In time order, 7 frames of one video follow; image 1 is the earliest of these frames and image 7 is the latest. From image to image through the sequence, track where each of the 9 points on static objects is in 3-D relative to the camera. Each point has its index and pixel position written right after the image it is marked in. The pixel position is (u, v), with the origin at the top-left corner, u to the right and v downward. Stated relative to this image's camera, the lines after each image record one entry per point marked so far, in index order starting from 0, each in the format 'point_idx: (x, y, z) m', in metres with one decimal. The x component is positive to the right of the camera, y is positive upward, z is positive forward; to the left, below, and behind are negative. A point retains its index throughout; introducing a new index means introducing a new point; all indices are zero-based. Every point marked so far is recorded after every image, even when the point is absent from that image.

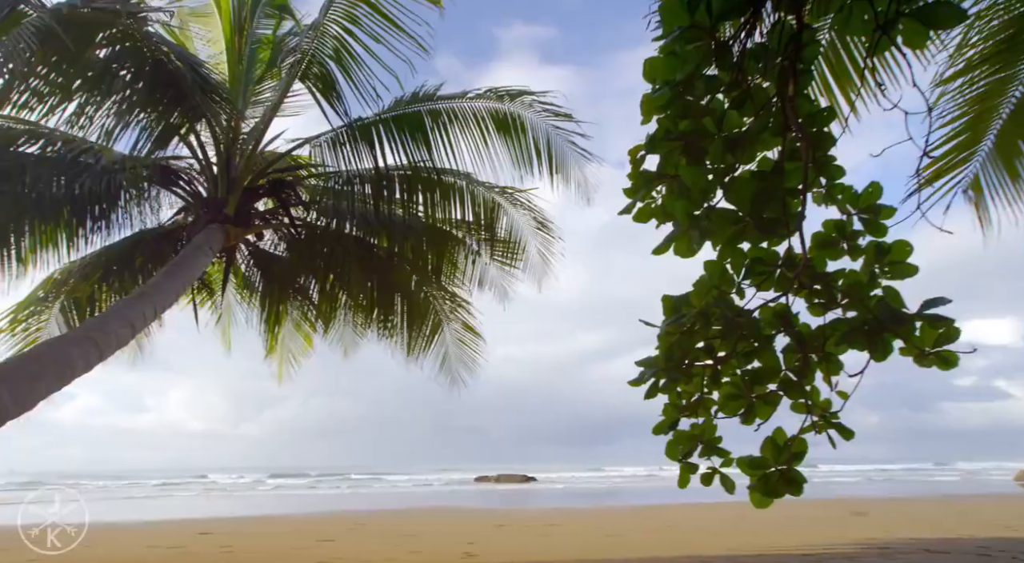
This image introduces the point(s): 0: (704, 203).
0: (+0.5, +0.2, +2.0) m
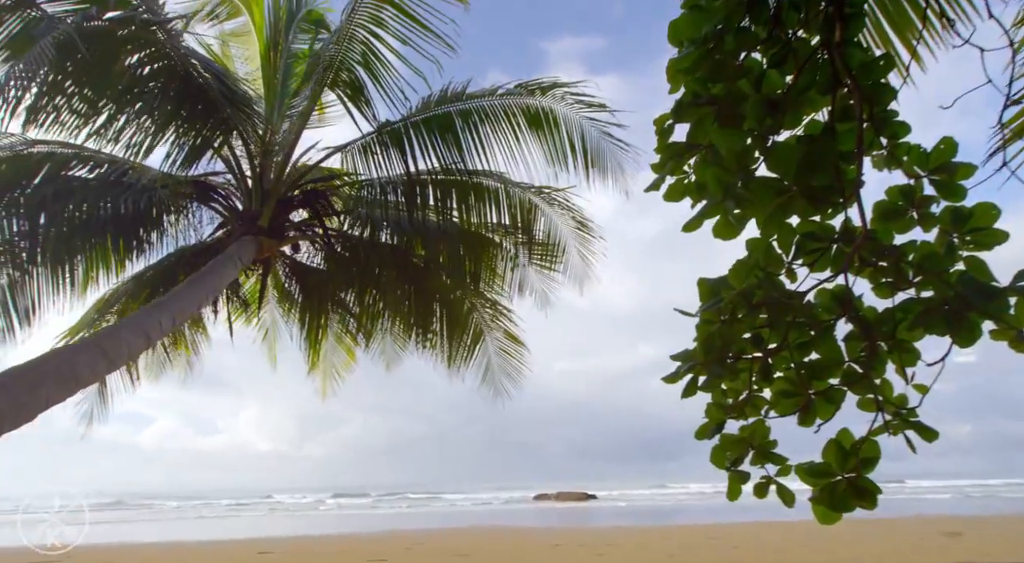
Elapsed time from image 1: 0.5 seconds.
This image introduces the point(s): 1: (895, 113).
0: (+0.6, +0.3, +1.8) m
1: (+1.0, +0.4, +1.8) m
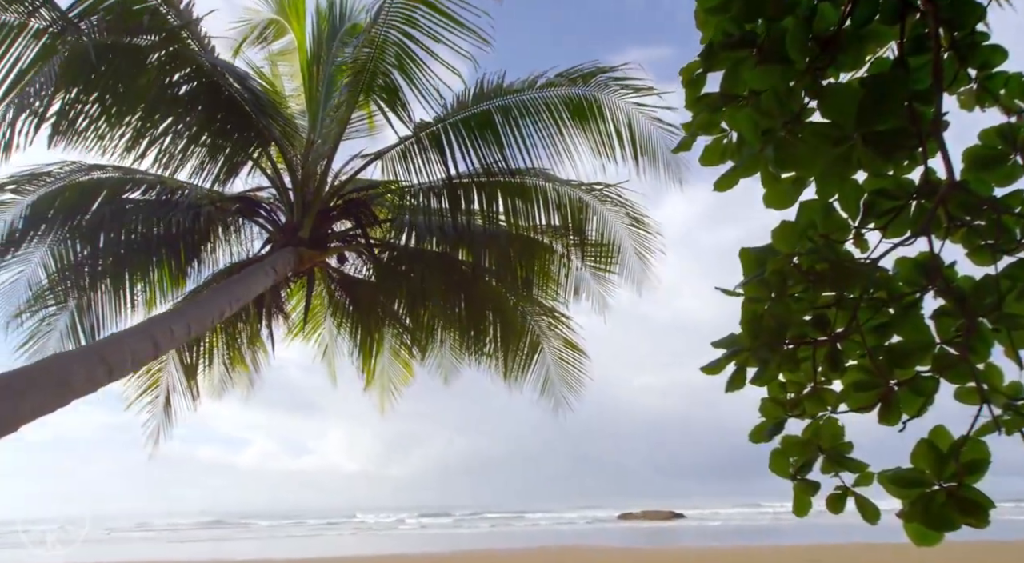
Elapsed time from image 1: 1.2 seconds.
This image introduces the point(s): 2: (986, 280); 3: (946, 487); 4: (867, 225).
0: (+0.6, +0.3, +1.5) m
1: (+1.0, +0.5, +1.5) m
2: (+0.9, 0.0, +1.4) m
3: (+0.8, -0.4, +1.3) m
4: (+0.7, +0.1, +1.5) m
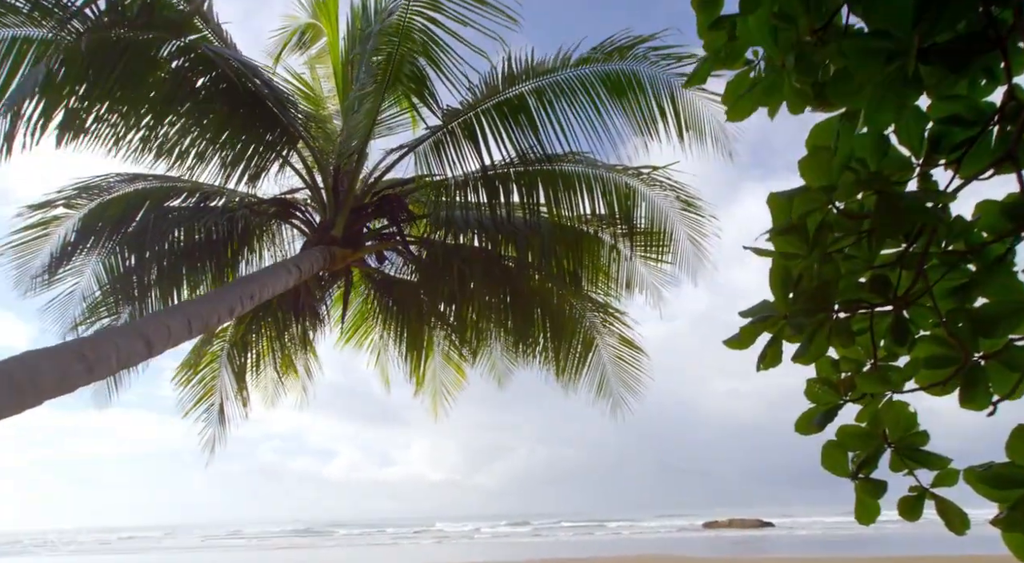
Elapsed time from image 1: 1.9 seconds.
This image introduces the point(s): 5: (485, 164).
0: (+0.5, +0.4, +1.2) m
1: (+0.9, +0.6, +1.2) m
2: (+0.9, +0.1, +1.1) m
3: (+0.7, -0.3, +1.0) m
4: (+0.7, +0.2, +1.2) m
5: (-0.2, +0.6, +3.7) m
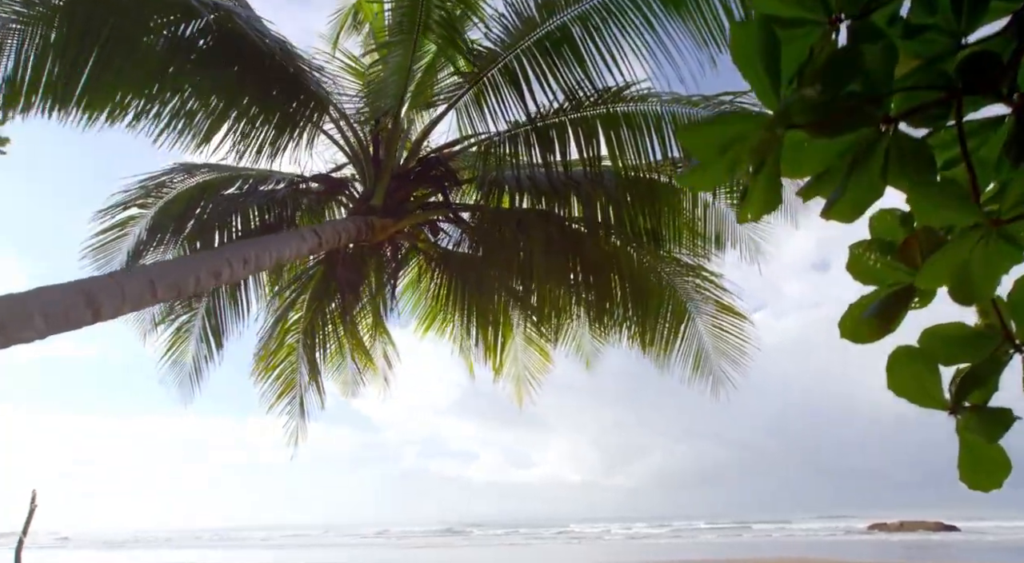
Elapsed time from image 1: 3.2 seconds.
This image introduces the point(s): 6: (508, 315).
0: (+0.3, +0.6, +0.7) m
1: (+0.7, +0.8, +0.6) m
2: (+0.6, +0.3, +0.5) m
3: (+0.5, 0.0, +0.4) m
4: (+0.5, +0.4, +0.6) m
5: (+0.1, +0.8, +3.3) m
6: (0.0, -0.2, +4.3) m
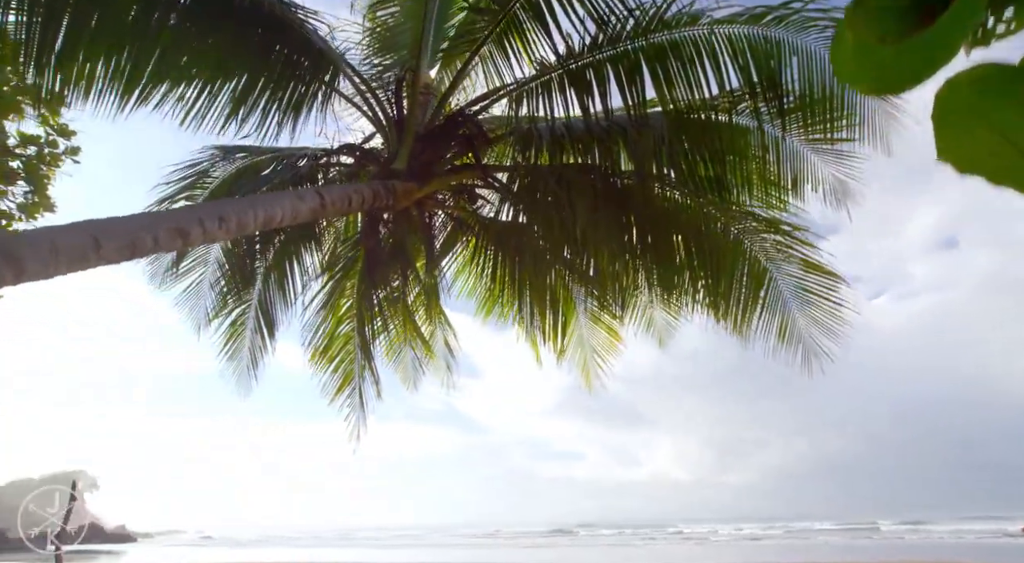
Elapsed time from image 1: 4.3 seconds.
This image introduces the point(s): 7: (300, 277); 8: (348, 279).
0: (+0.1, +0.8, +0.3) m
1: (+0.4, +1.0, +0.1) m
2: (+0.4, +0.5, 0.0) m
3: (+0.3, +0.1, 0.0) m
4: (+0.2, +0.6, +0.2) m
5: (+0.2, +0.9, +2.9) m
6: (+0.3, 0.0, +3.9) m
7: (-1.2, 0.0, +4.2) m
8: (-1.0, 0.0, +4.3) m
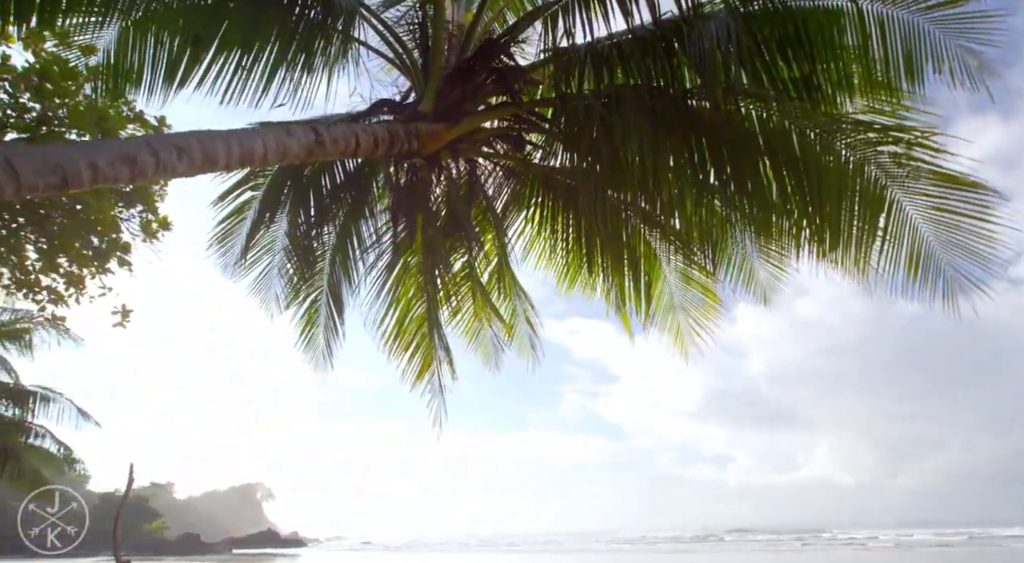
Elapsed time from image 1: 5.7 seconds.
0: (-0.3, +1.0, -0.1) m
1: (0.0, +1.2, -0.3) m
2: (0.0, +0.7, -0.4) m
3: (-0.2, +0.3, -0.5) m
4: (-0.2, +0.8, -0.2) m
5: (+0.3, +1.1, +2.5) m
6: (+0.6, +0.2, +3.4) m
7: (-0.8, +0.2, +4.0) m
8: (-0.6, +0.1, +4.0) m
